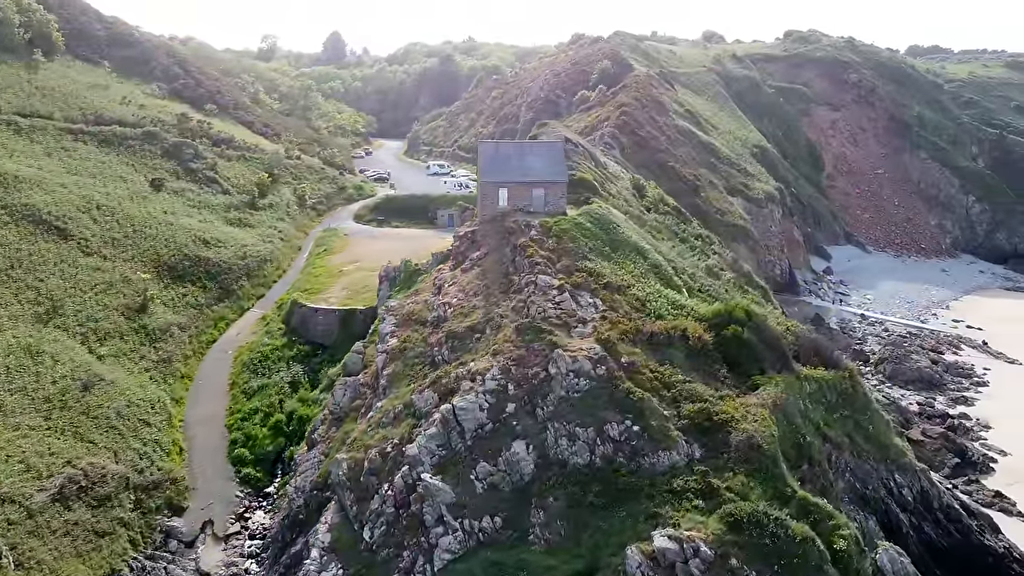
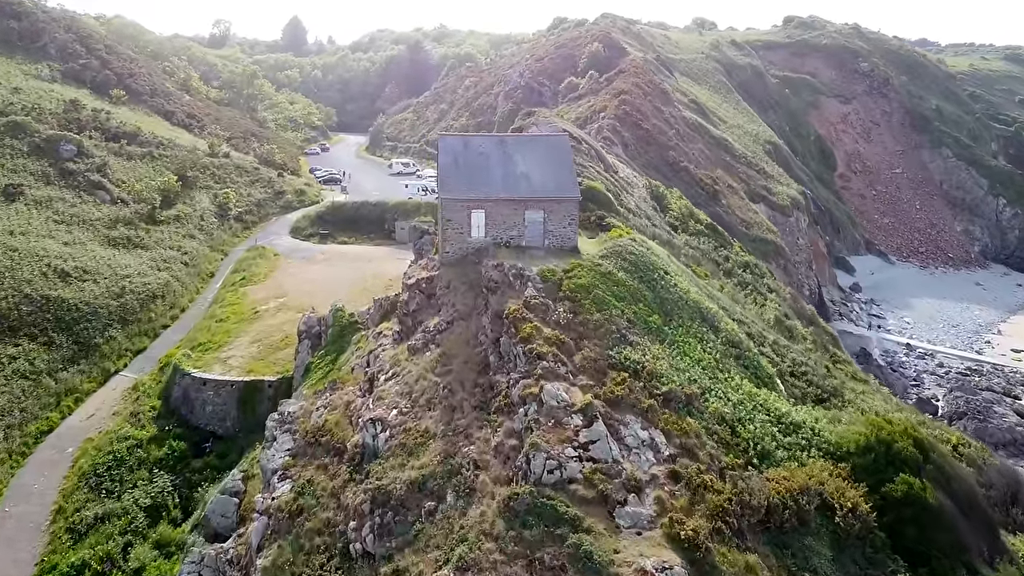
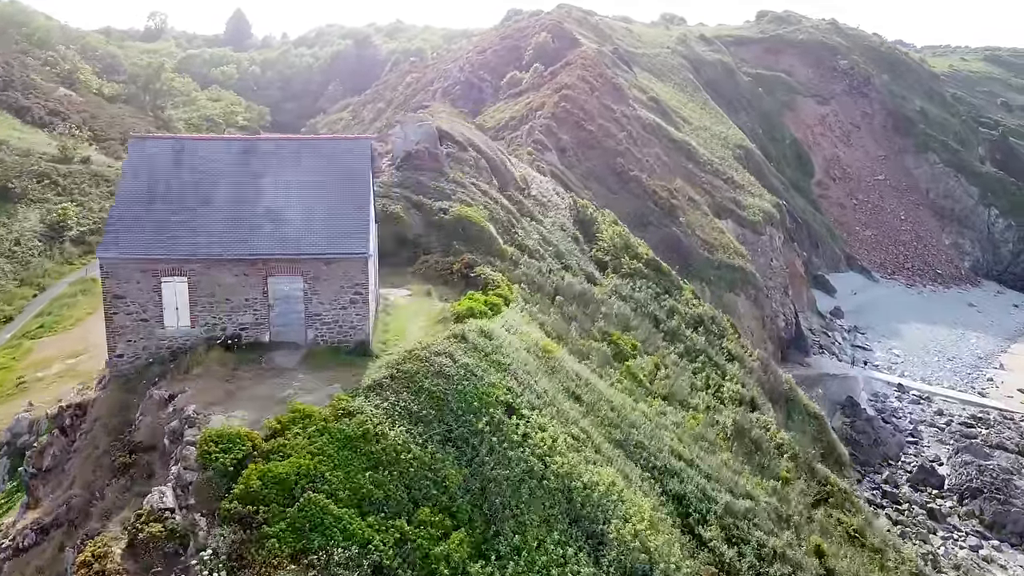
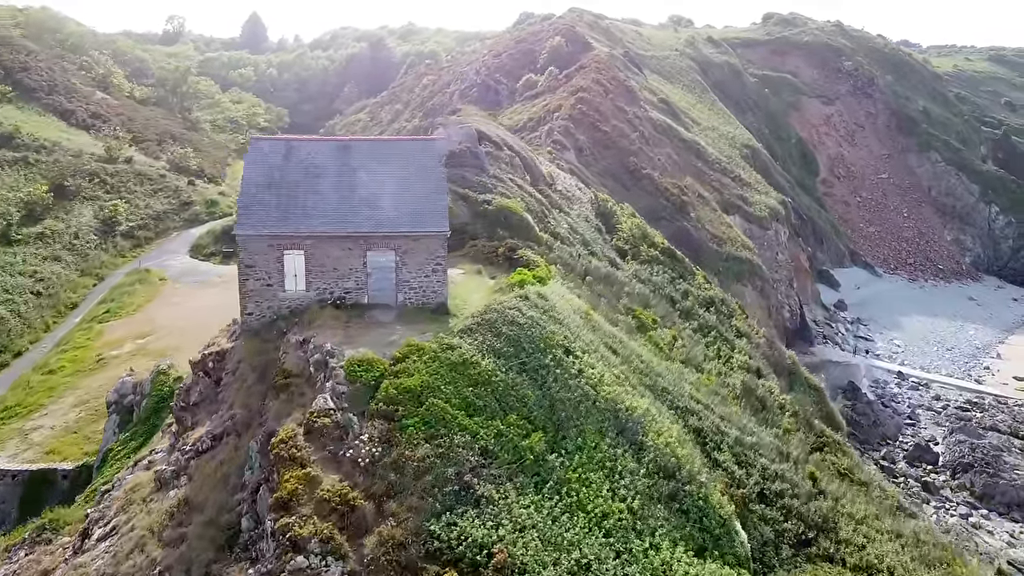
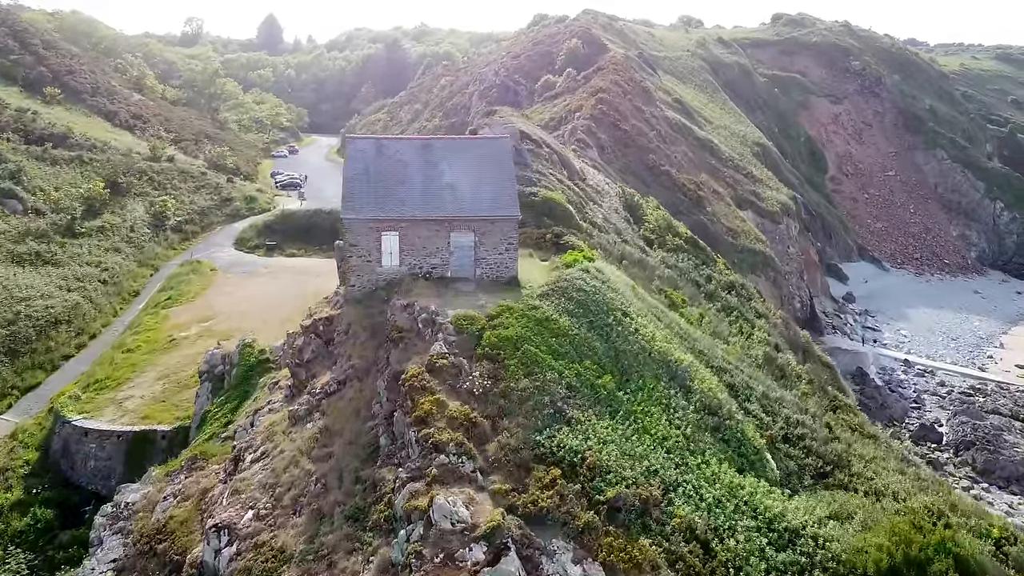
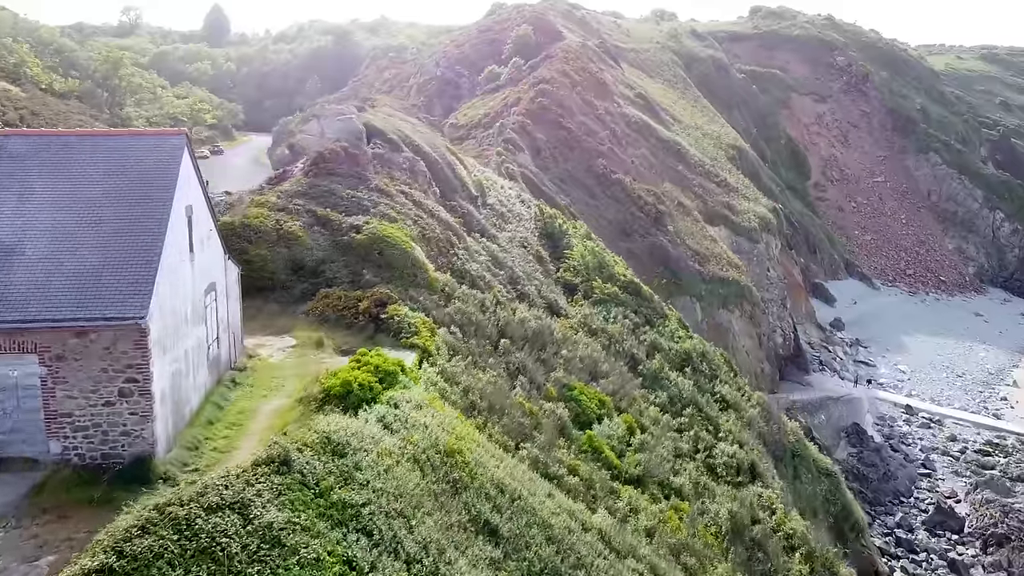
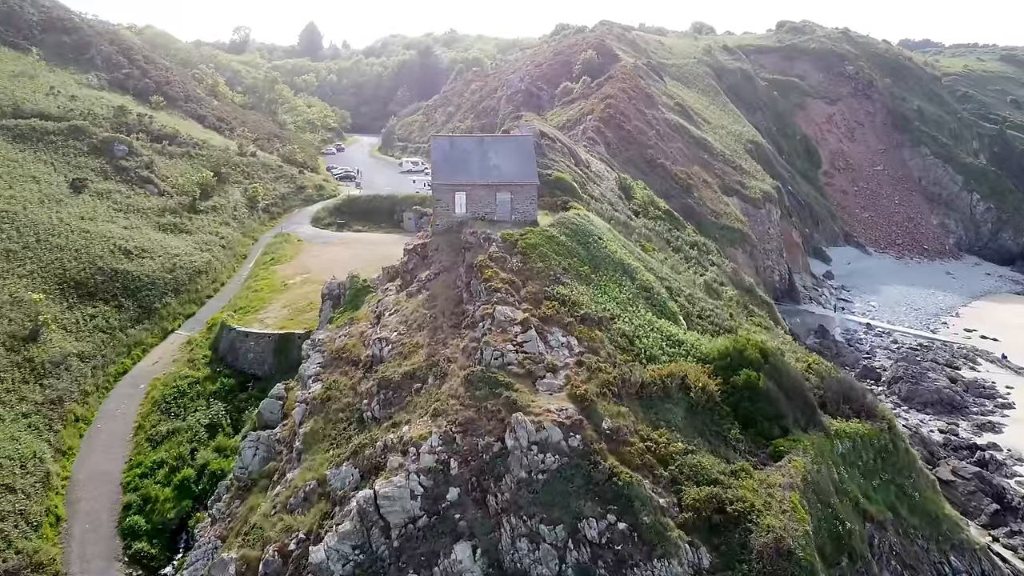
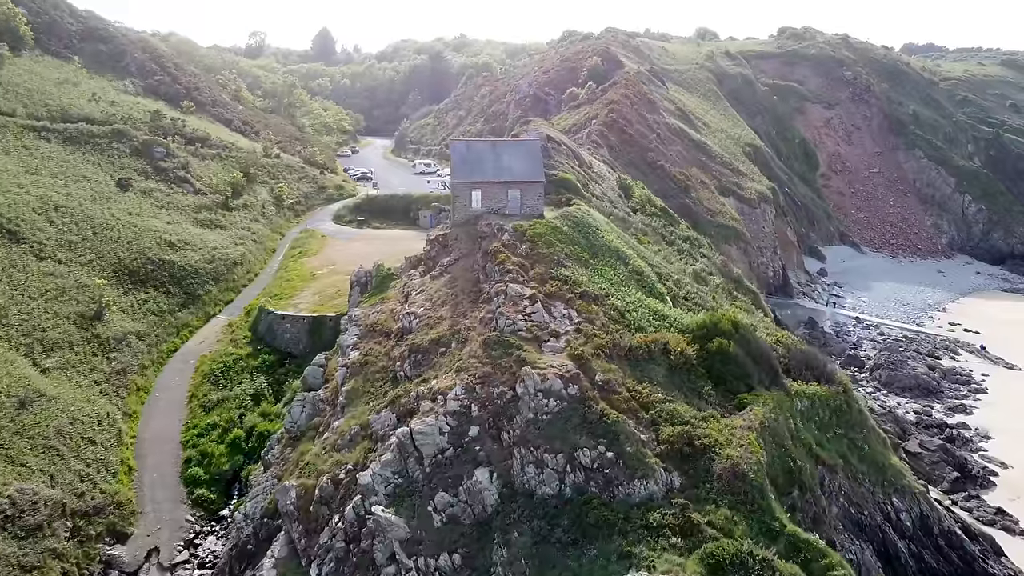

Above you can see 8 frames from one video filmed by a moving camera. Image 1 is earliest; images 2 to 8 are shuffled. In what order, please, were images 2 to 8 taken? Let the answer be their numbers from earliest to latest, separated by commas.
8, 7, 2, 5, 4, 3, 6
